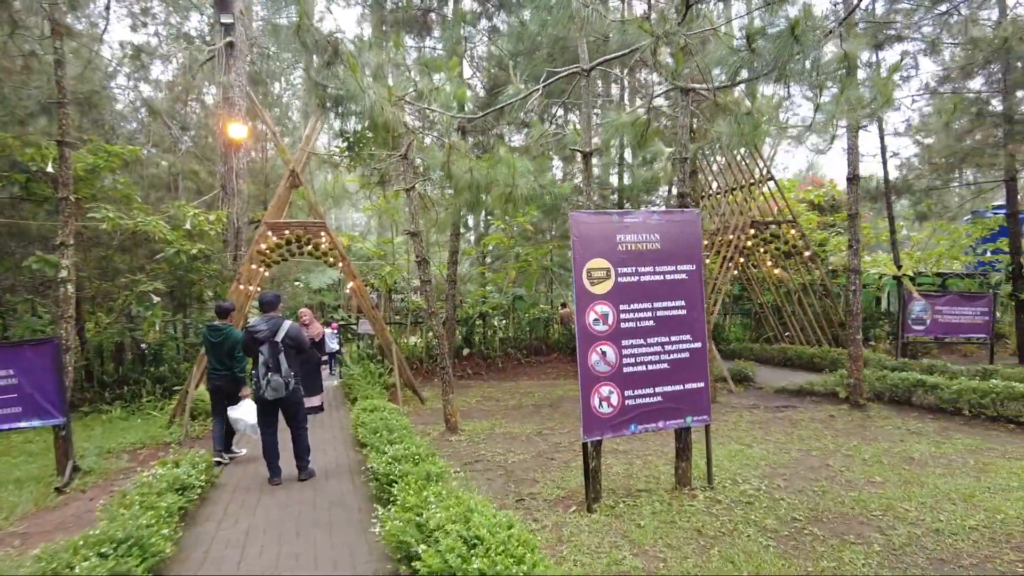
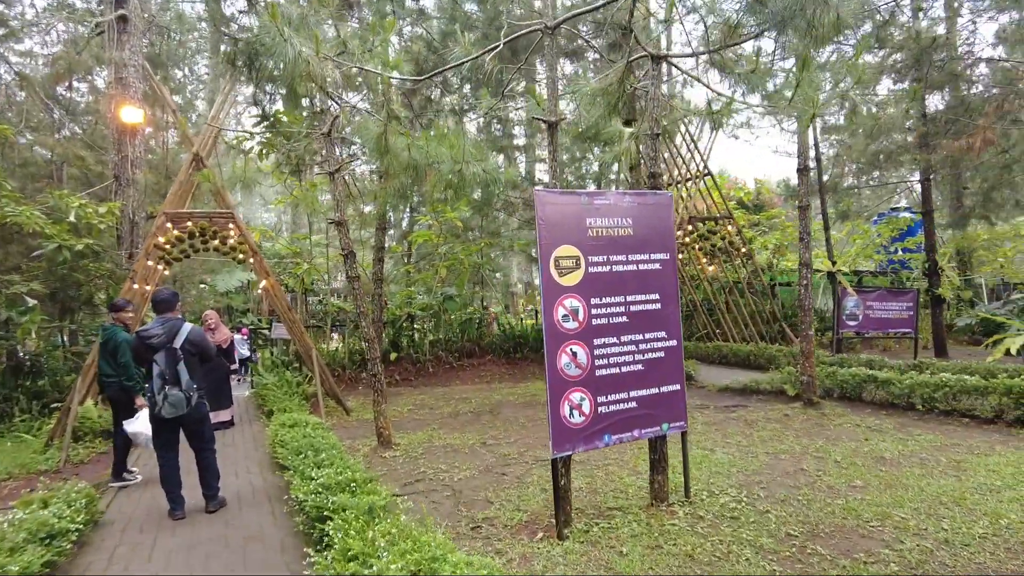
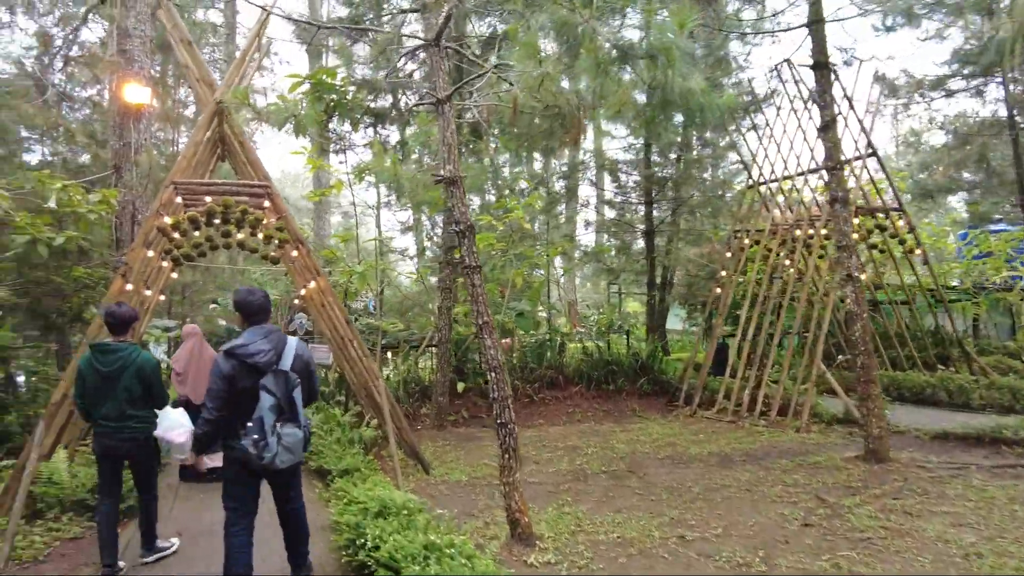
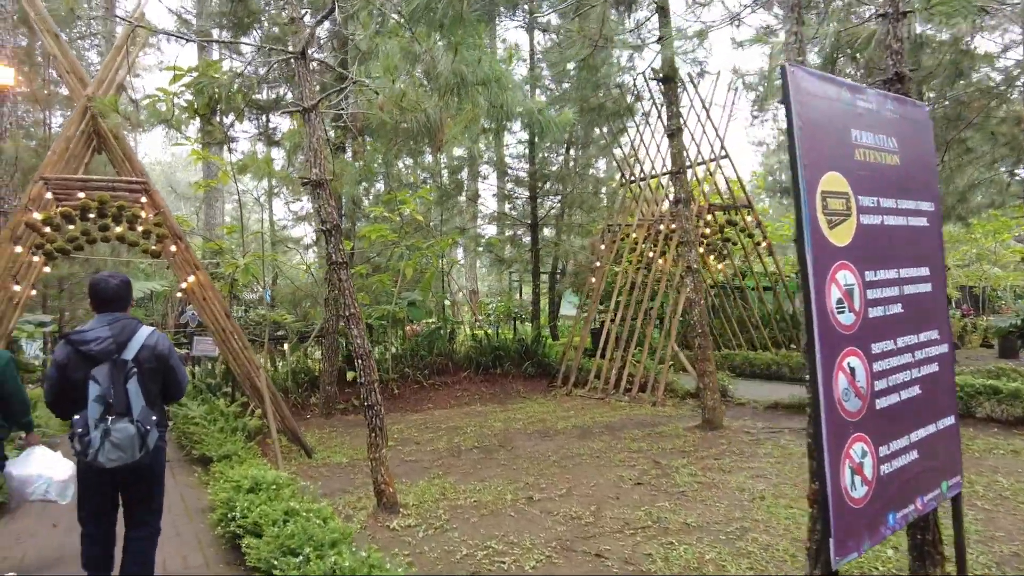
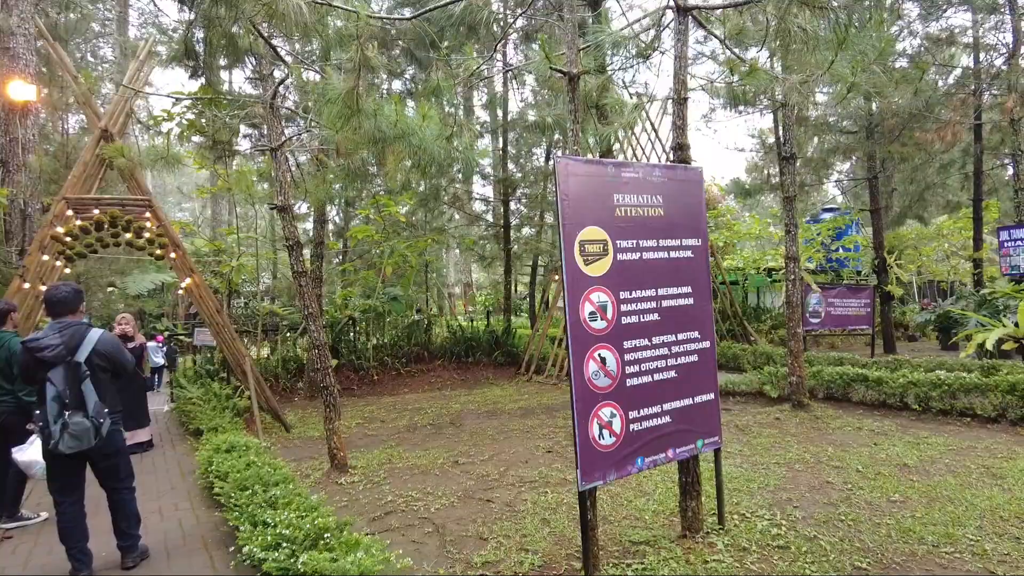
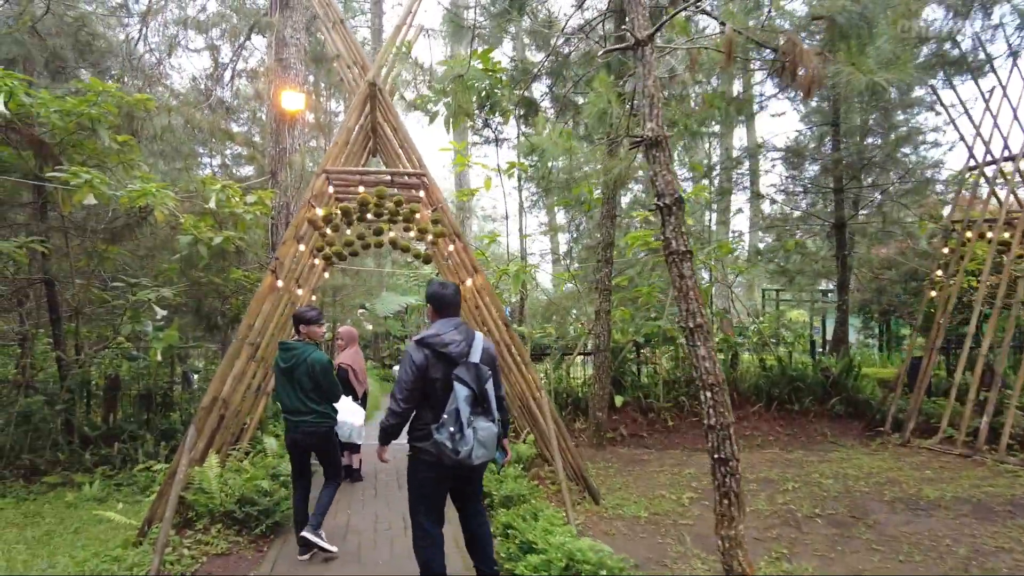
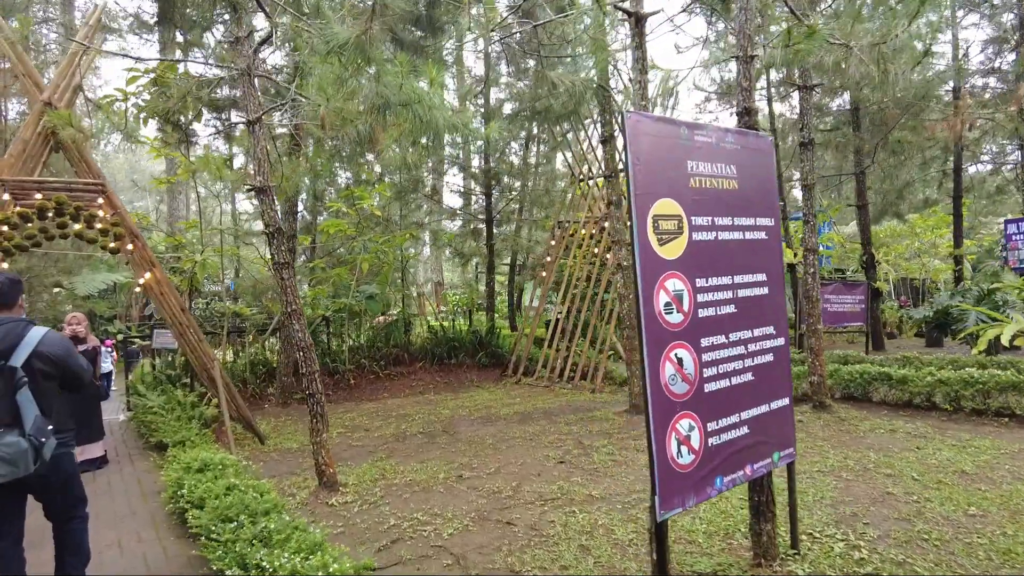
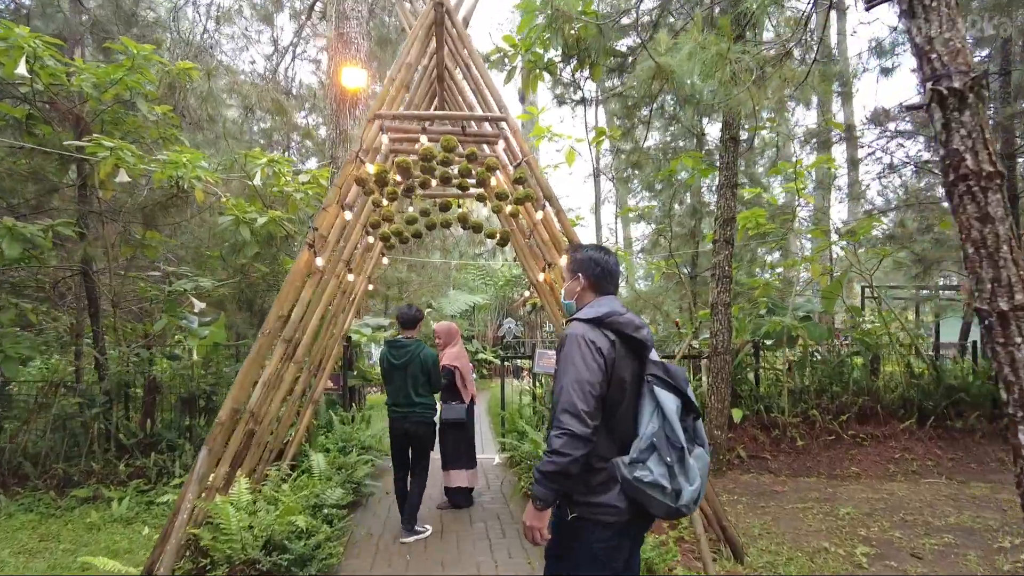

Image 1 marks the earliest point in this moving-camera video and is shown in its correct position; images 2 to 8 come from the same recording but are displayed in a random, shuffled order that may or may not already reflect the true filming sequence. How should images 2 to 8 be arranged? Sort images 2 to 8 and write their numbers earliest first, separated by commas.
2, 5, 7, 4, 3, 6, 8
